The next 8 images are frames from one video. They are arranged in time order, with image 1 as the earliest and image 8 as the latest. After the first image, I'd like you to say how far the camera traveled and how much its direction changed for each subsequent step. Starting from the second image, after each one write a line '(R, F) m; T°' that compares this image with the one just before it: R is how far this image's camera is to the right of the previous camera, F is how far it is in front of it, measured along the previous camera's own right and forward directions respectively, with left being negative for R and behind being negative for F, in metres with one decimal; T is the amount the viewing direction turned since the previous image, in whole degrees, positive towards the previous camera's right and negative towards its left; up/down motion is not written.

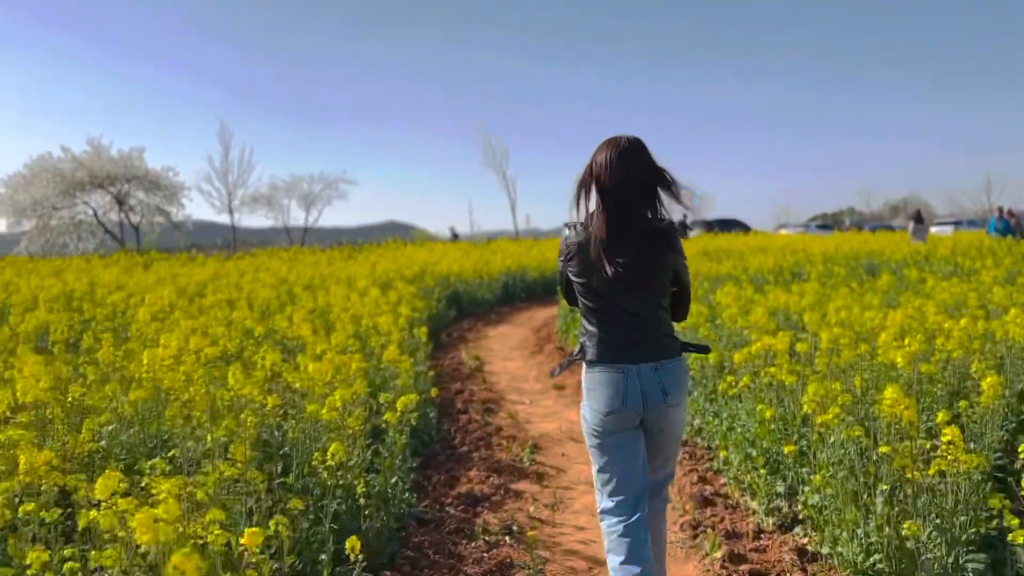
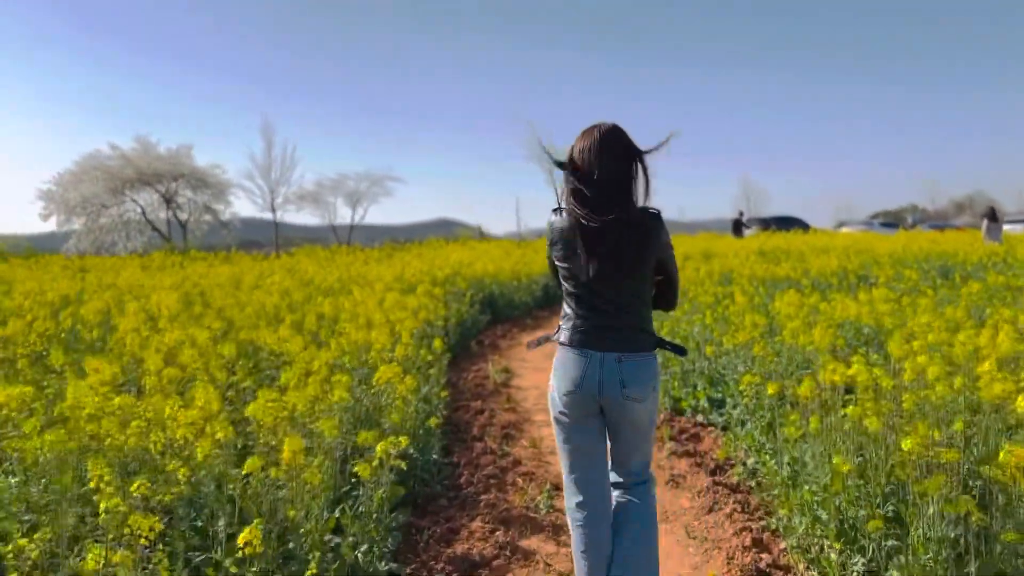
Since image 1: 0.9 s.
(+0.2, +0.8) m; -3°
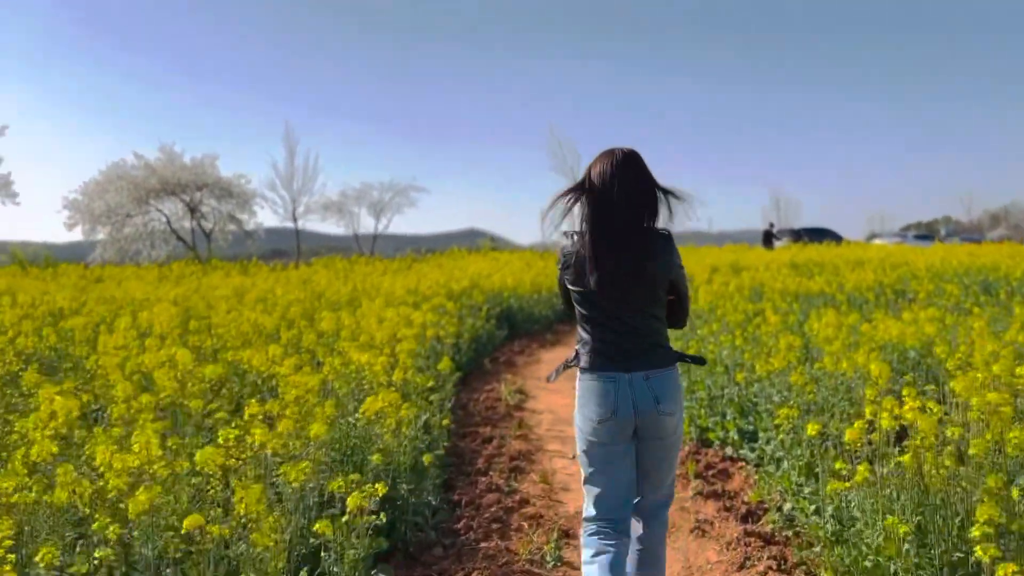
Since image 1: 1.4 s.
(+0.1, +0.5) m; -2°
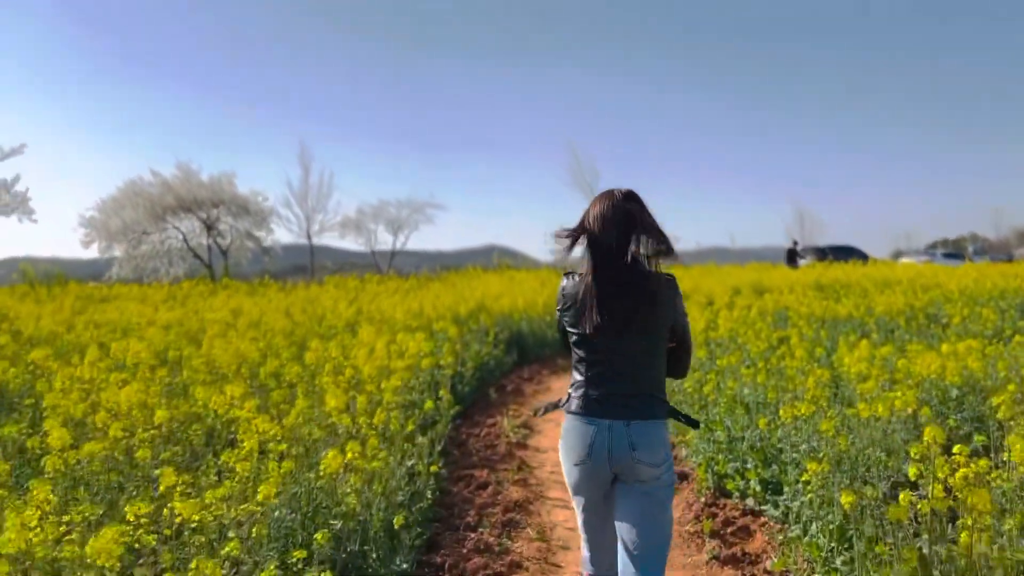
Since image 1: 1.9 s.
(+0.1, +0.5) m; -1°
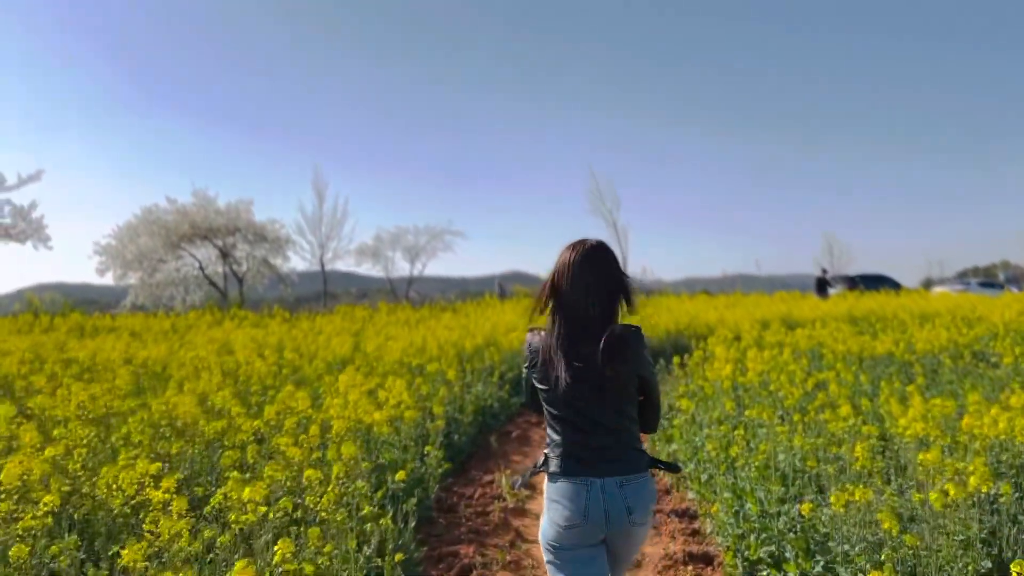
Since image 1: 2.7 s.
(+0.2, +0.8) m; -2°
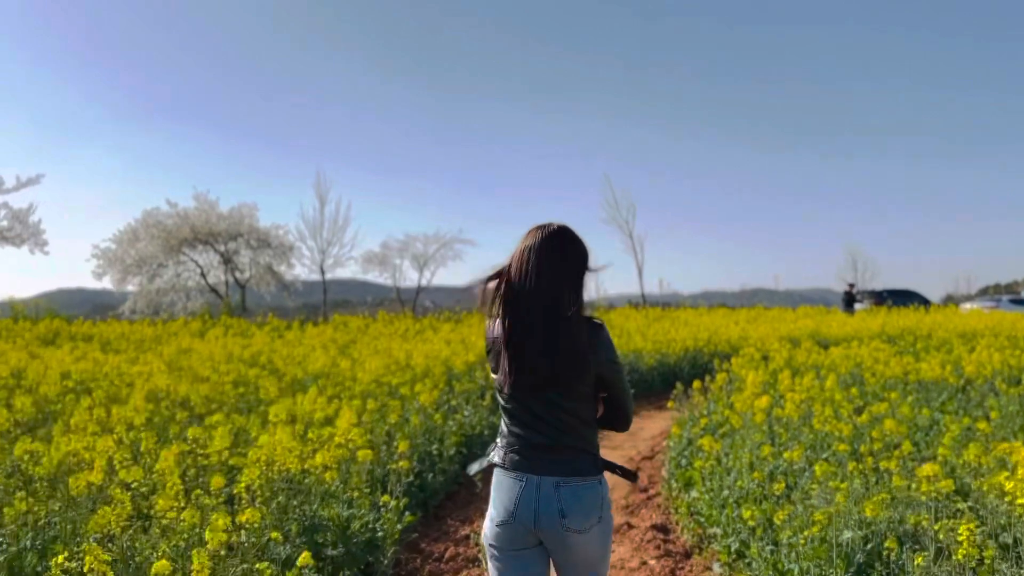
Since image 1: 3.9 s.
(+0.2, +1.2) m; -1°
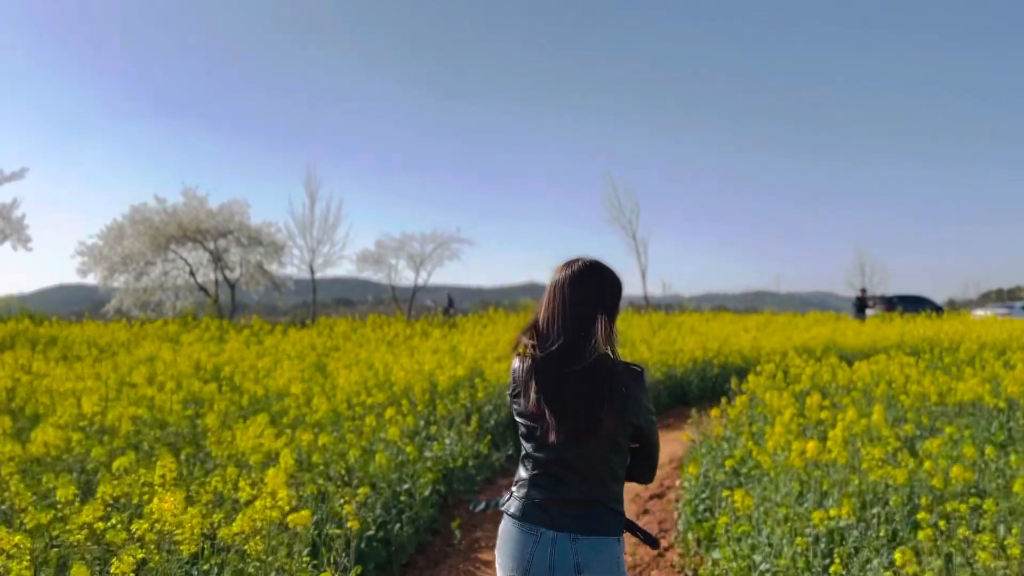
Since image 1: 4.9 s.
(+0.1, +1.0) m; 0°
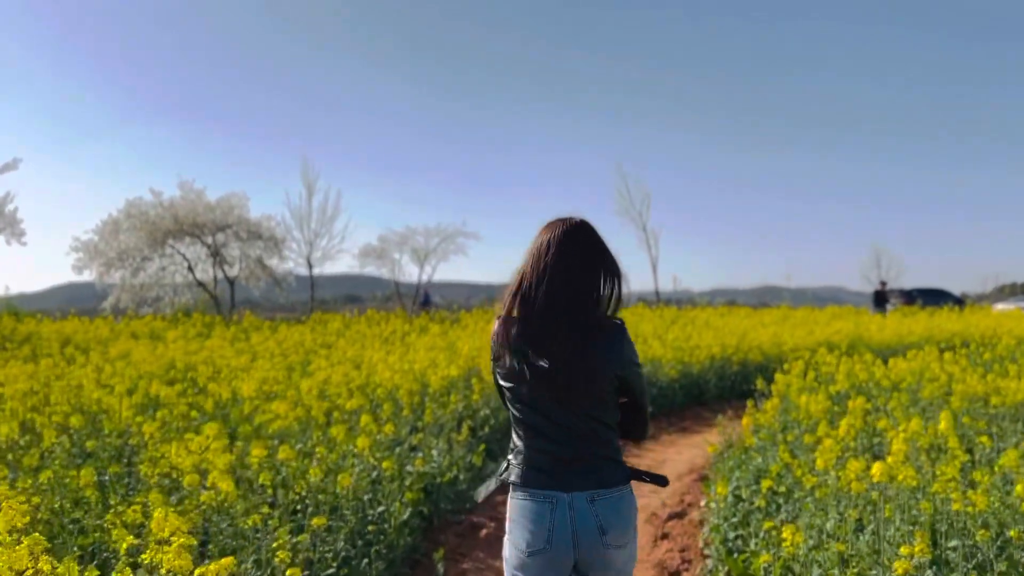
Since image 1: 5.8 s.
(+0.1, +0.9) m; -1°
